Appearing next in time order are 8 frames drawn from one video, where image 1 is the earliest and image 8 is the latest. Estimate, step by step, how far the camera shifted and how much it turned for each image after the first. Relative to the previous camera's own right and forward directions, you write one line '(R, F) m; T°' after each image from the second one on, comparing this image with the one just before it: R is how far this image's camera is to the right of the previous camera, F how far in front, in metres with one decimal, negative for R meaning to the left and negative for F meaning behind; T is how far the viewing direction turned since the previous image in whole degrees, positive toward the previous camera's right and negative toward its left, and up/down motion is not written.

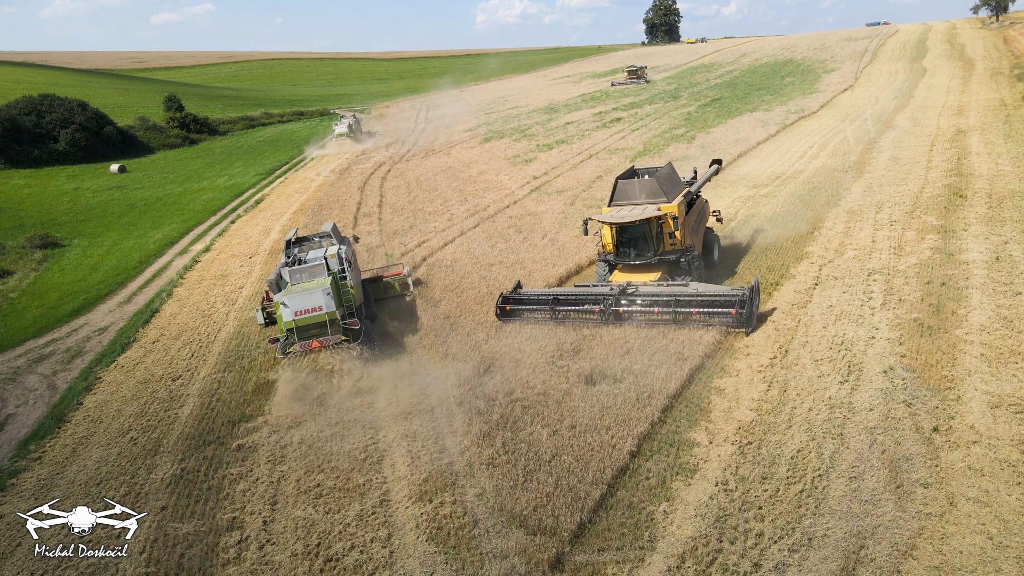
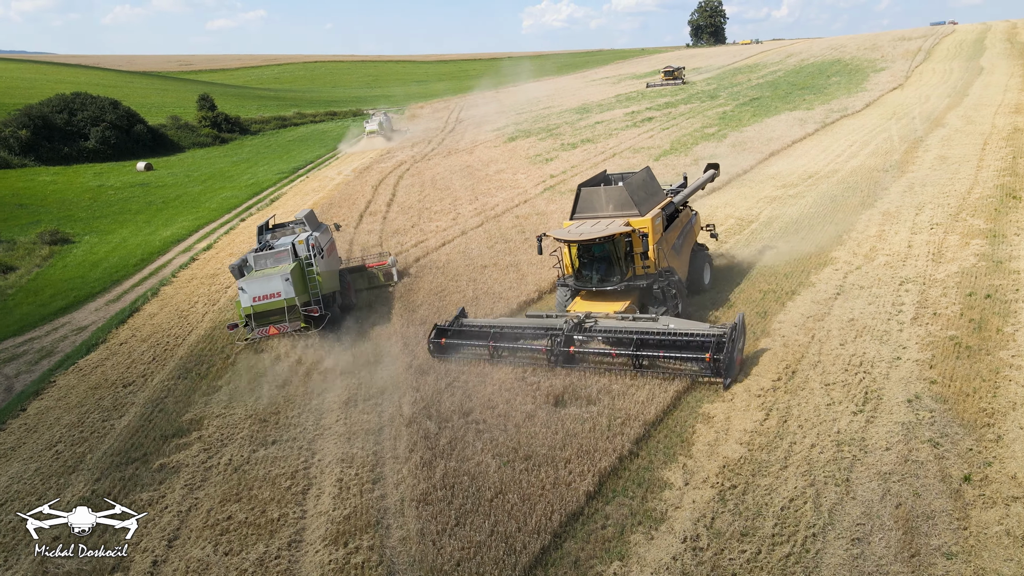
(+1.0, +1.4) m; -3°
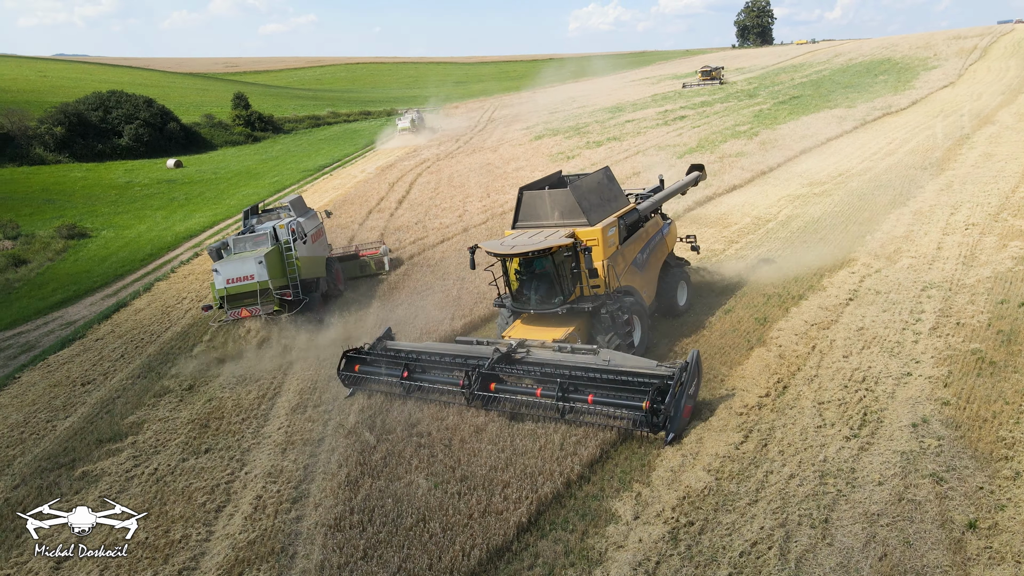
(+1.0, +1.0) m; -3°
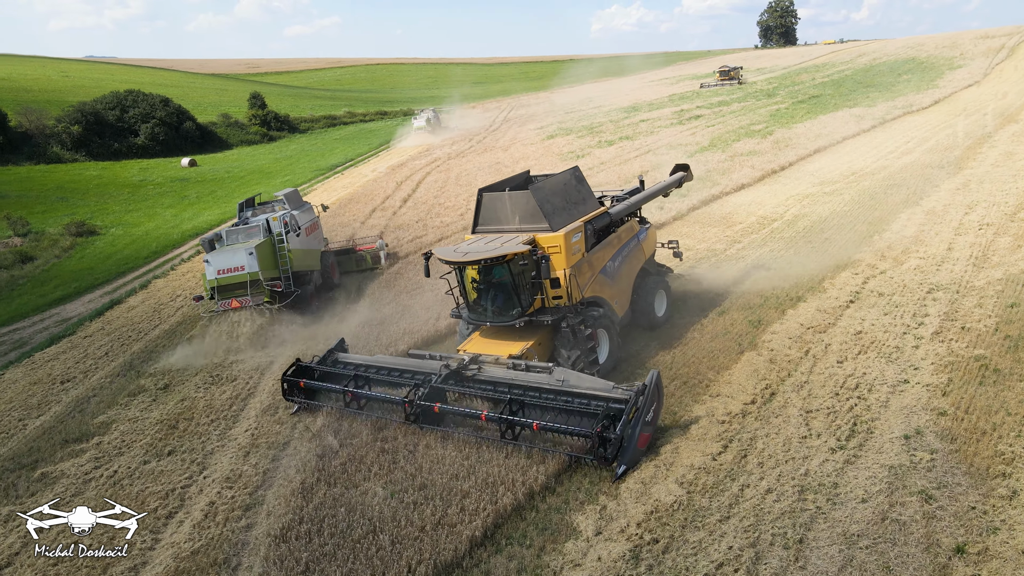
(+0.5, +0.4) m; -2°
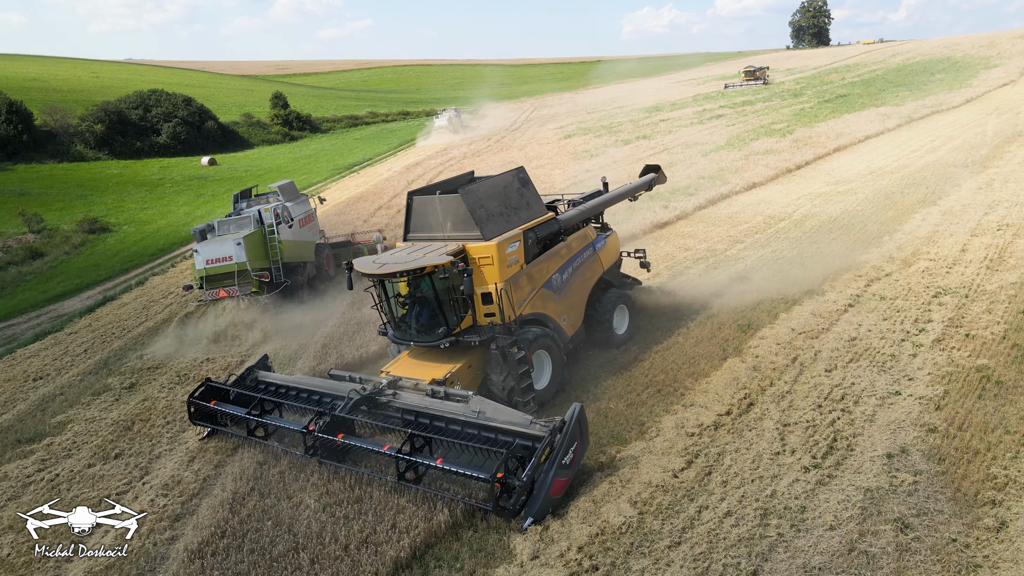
(+0.7, +0.5) m; -2°
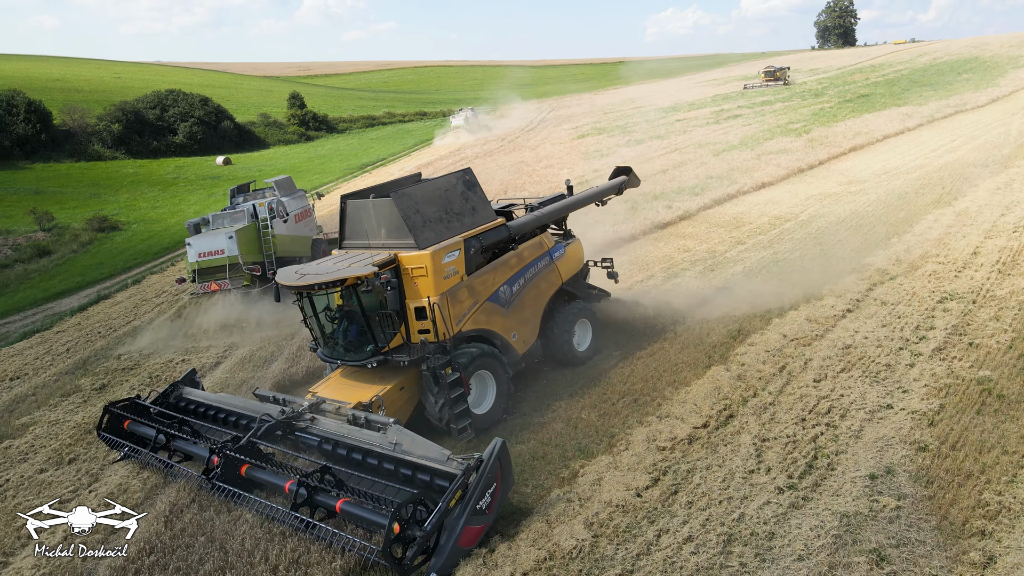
(+0.5, +0.4) m; -2°
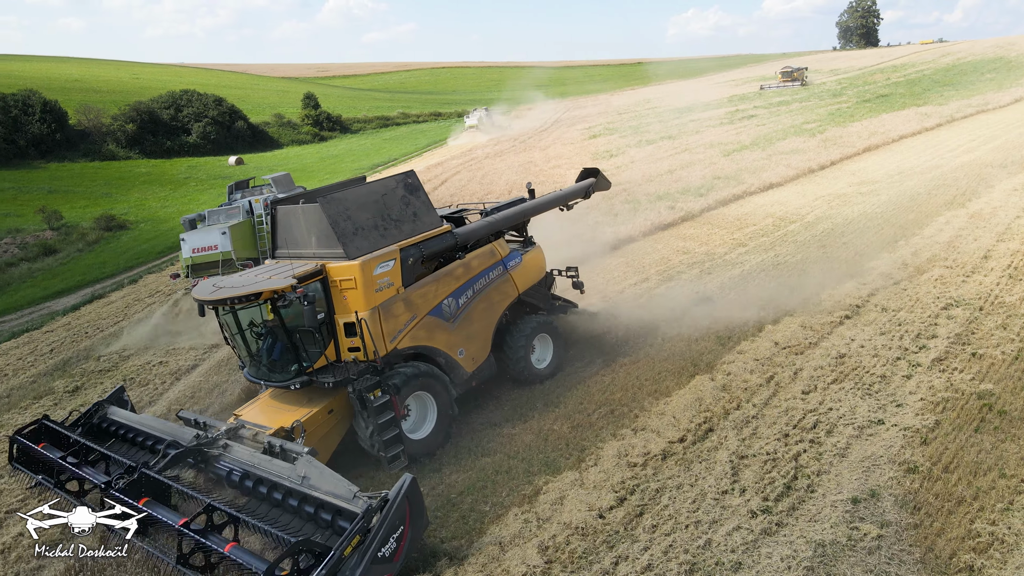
(+0.4, +0.4) m; -1°
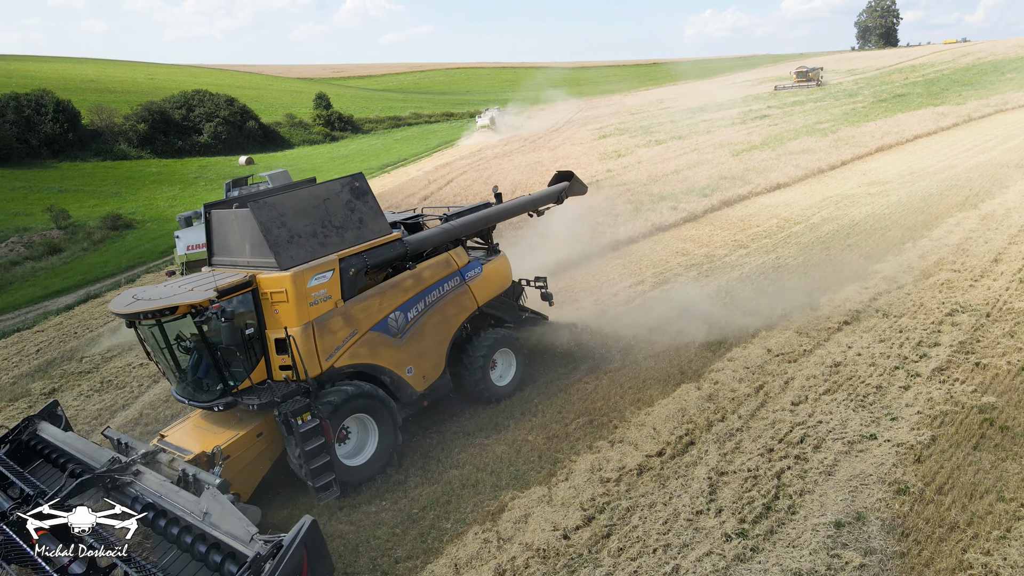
(+0.4, +0.3) m; -1°
